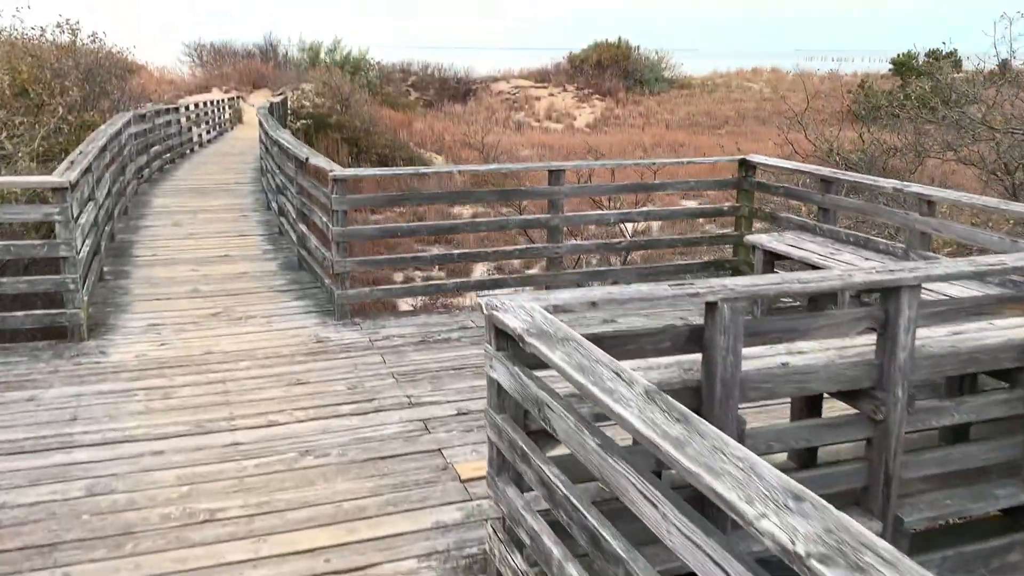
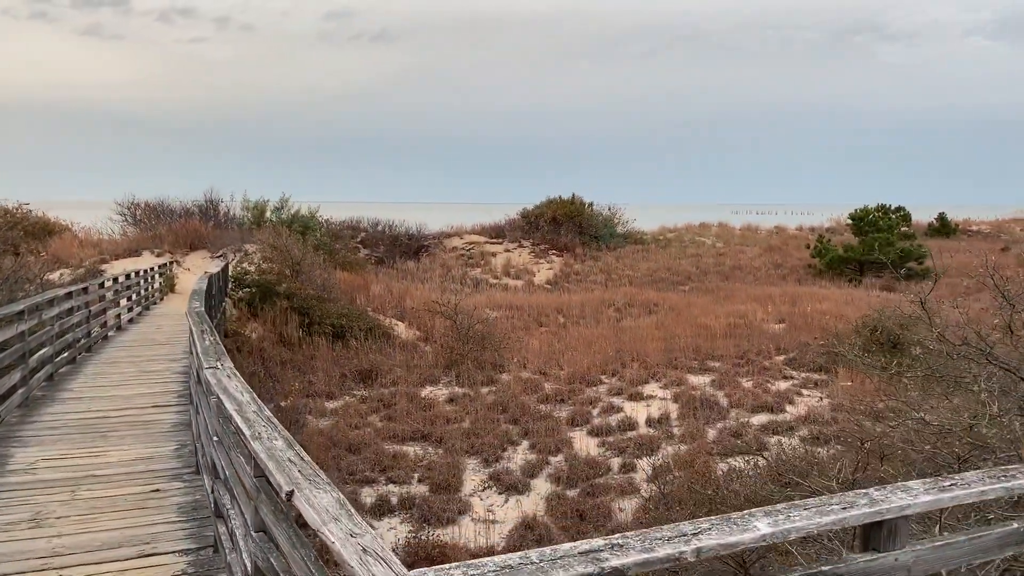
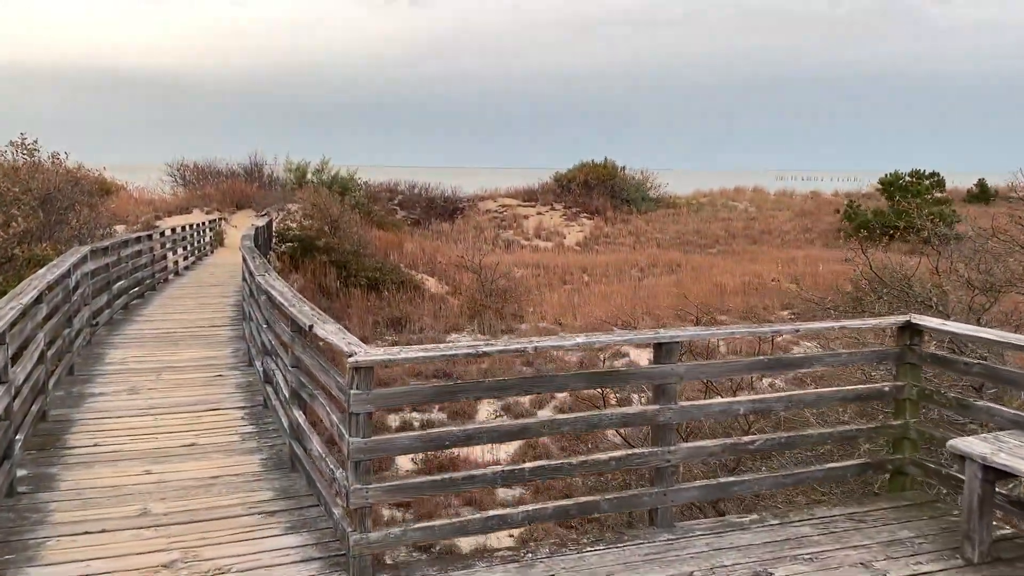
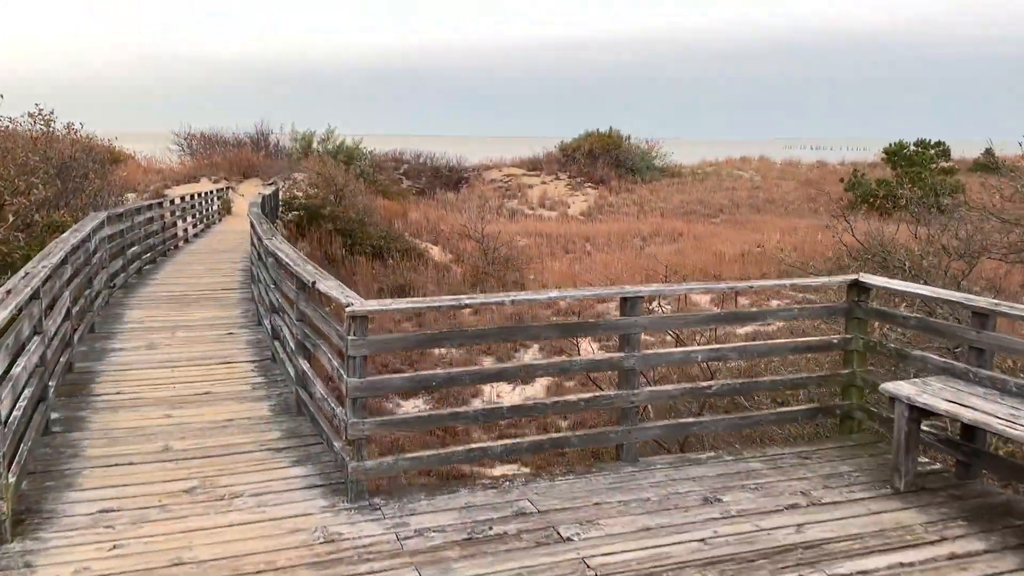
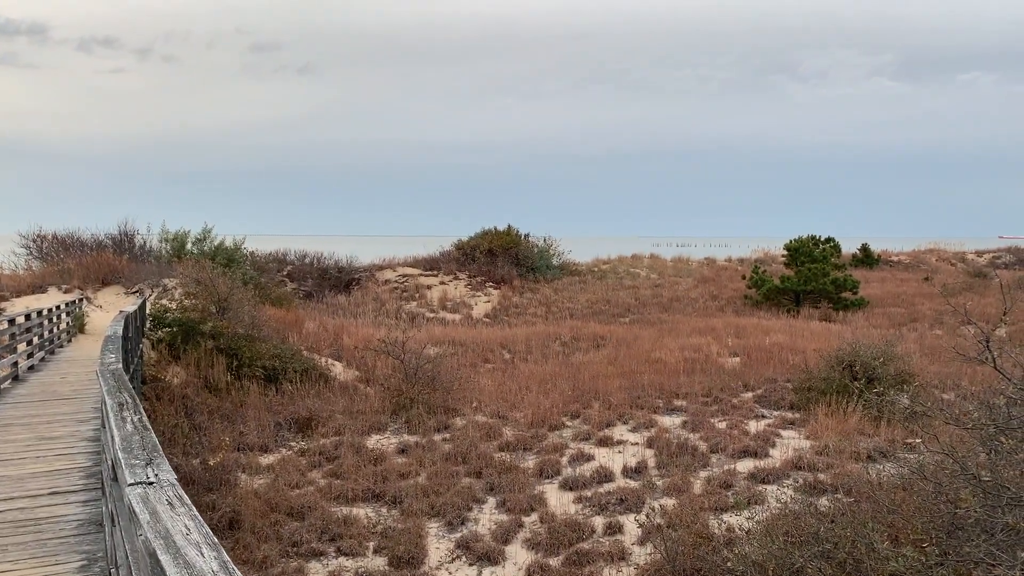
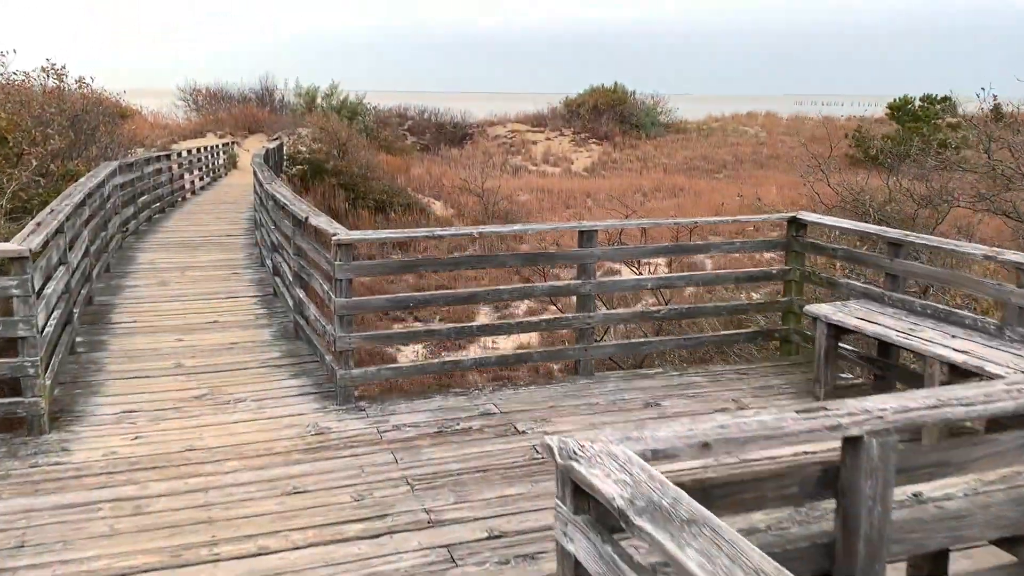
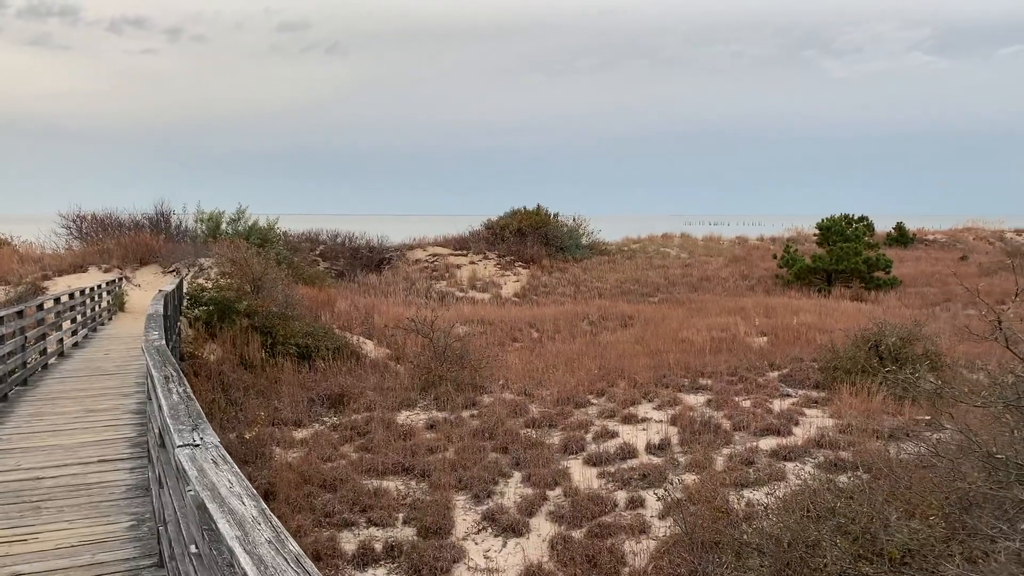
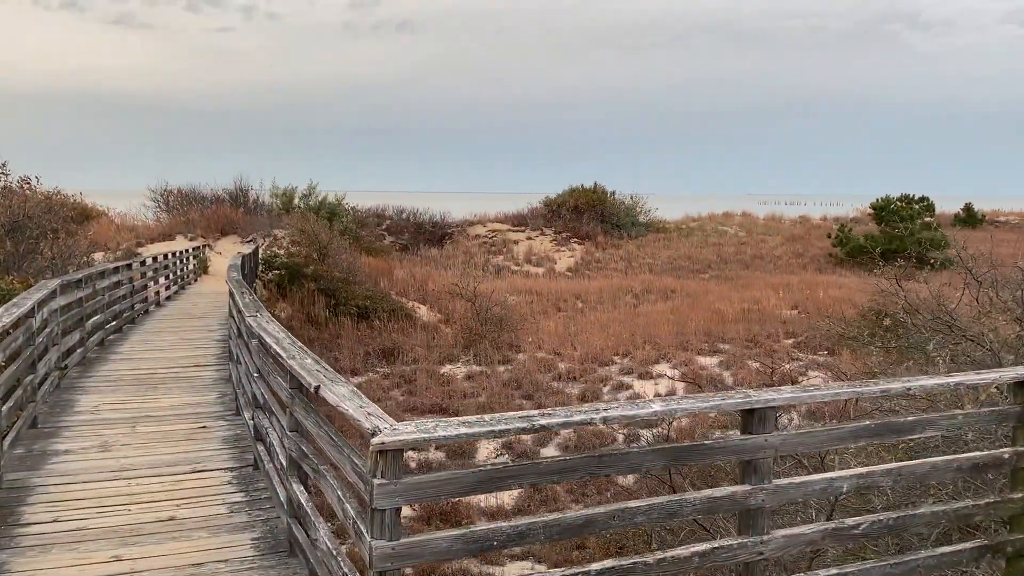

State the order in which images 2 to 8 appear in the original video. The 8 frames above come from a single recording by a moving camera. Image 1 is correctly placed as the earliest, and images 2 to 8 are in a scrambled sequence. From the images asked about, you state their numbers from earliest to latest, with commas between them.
6, 4, 3, 8, 2, 7, 5
